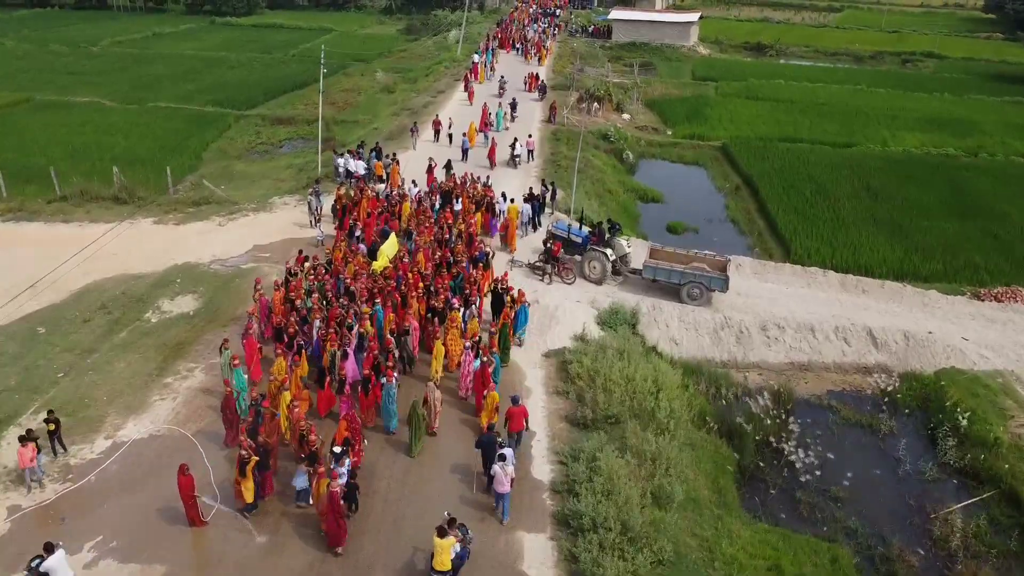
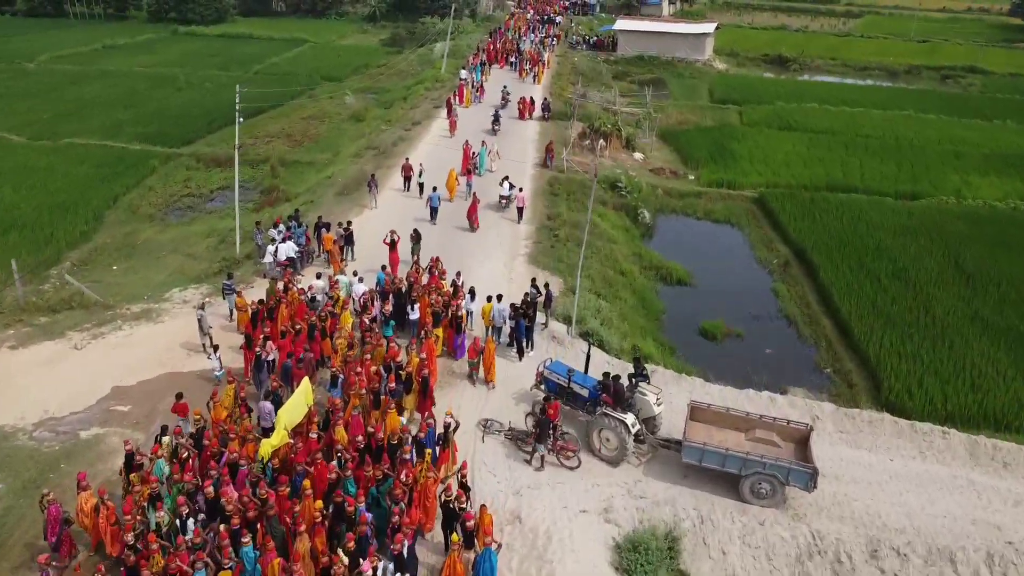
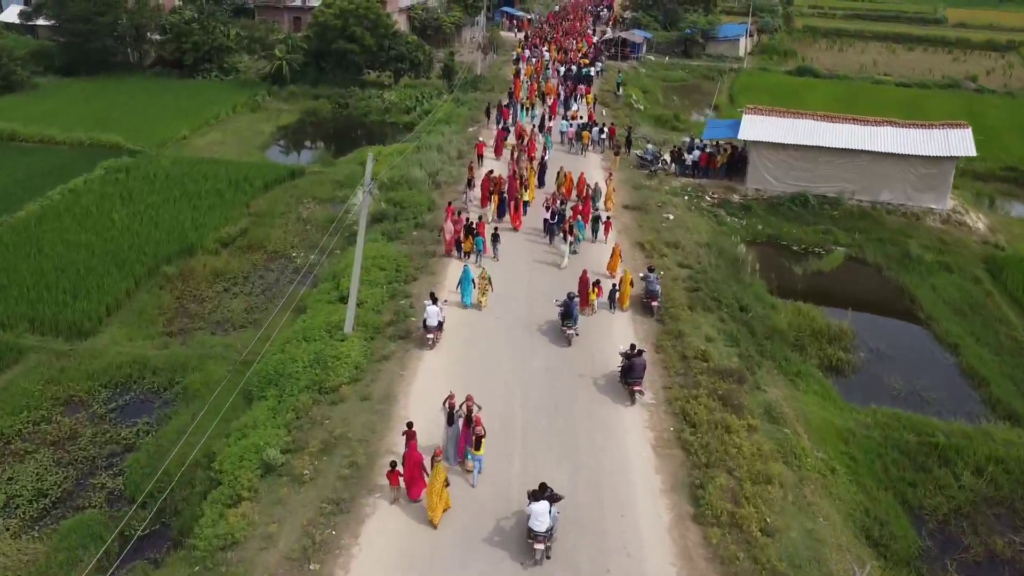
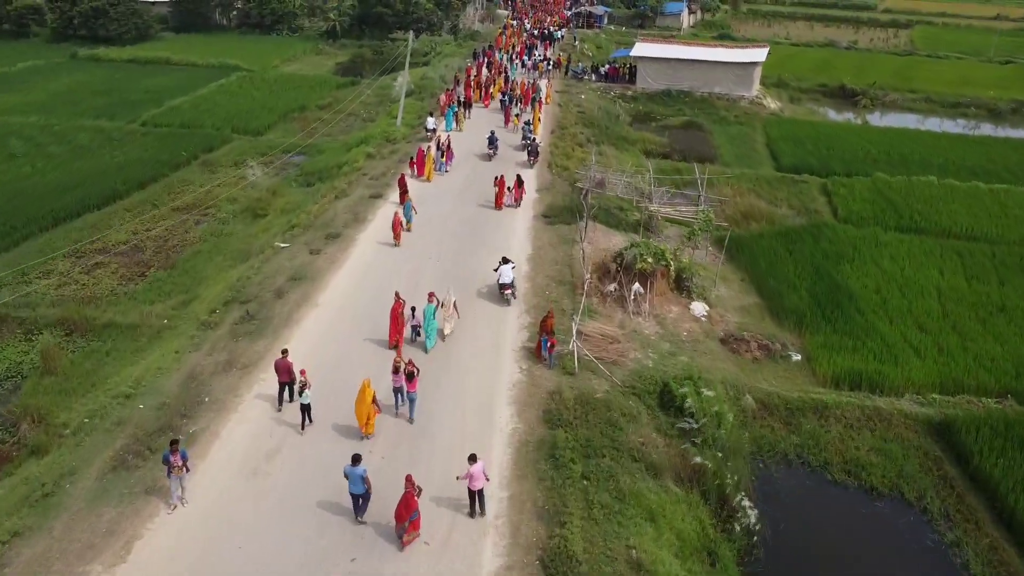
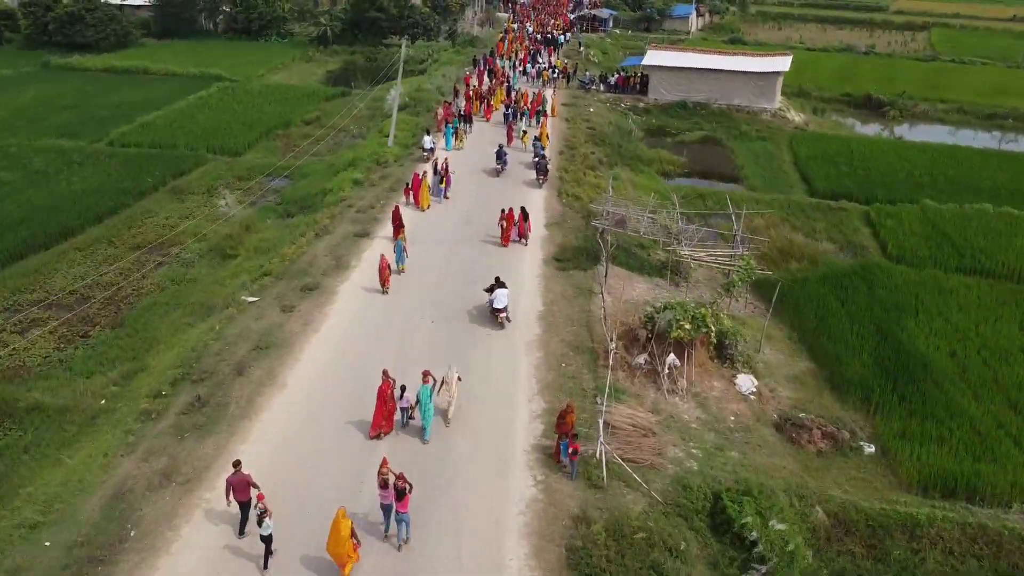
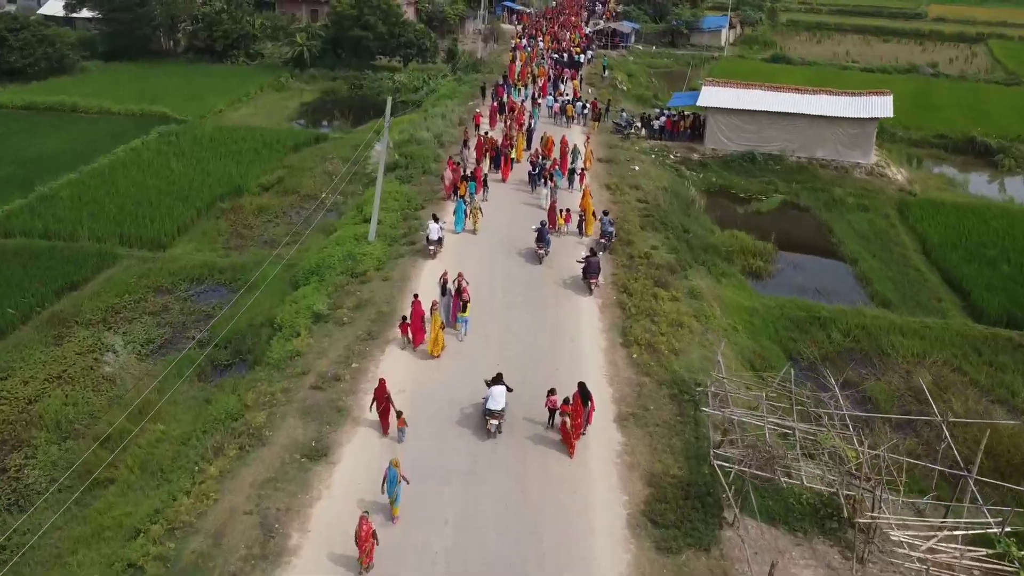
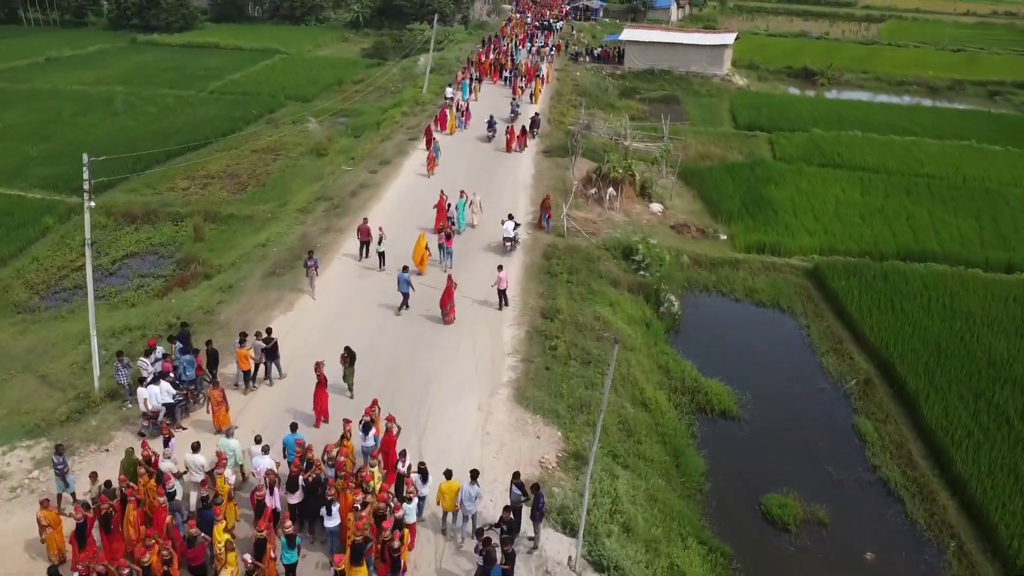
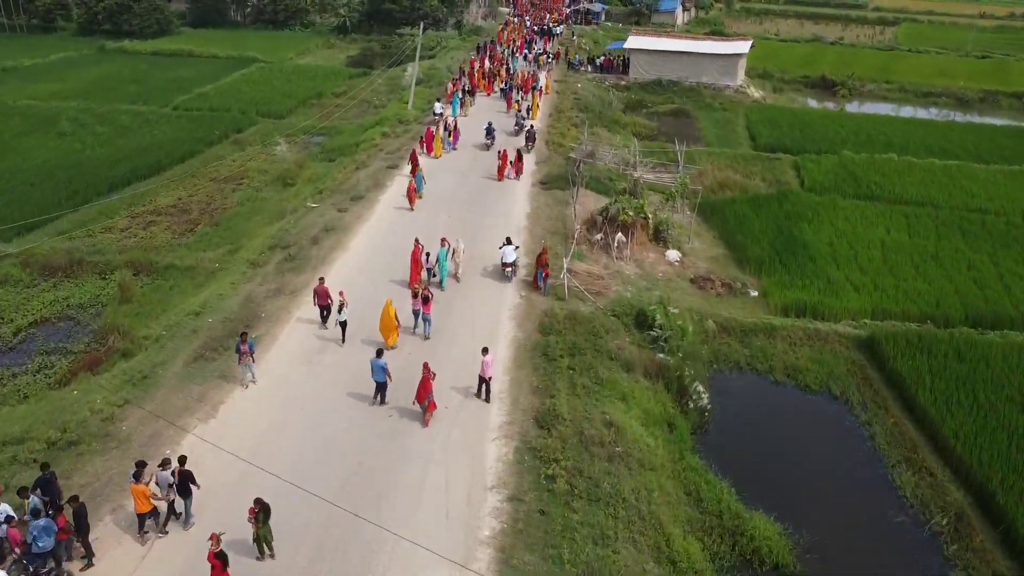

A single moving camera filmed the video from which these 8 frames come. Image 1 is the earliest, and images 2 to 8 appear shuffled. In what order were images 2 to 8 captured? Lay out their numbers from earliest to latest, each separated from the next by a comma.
2, 7, 8, 4, 5, 6, 3
